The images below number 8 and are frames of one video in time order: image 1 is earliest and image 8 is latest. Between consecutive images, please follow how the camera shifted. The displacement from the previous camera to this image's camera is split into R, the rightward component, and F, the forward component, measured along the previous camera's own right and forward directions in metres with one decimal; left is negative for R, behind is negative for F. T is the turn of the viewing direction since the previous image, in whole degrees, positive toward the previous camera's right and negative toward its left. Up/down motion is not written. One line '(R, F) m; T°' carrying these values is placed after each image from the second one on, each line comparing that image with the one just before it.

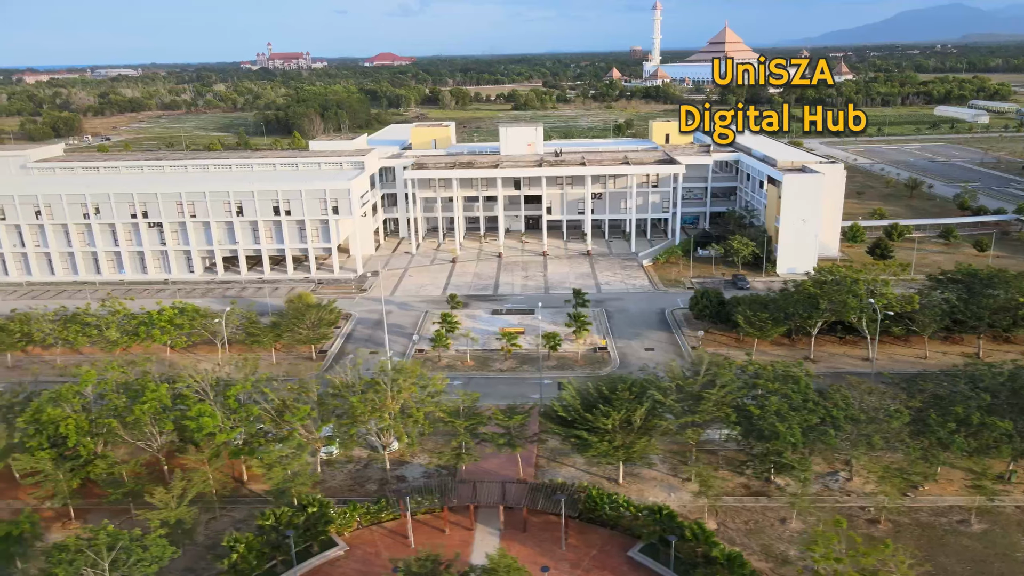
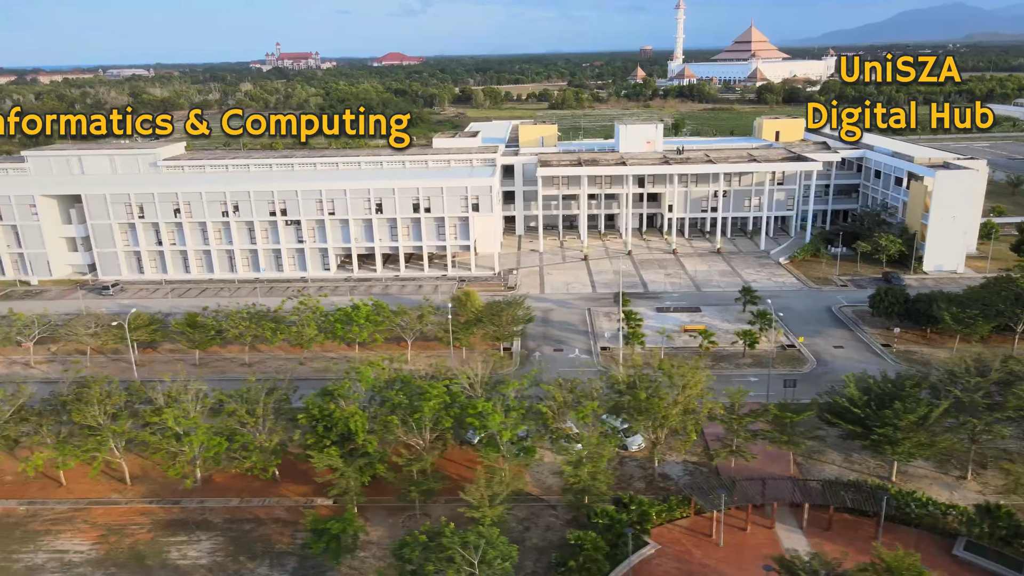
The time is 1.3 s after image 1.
(-10.5, +0.2) m; 0°
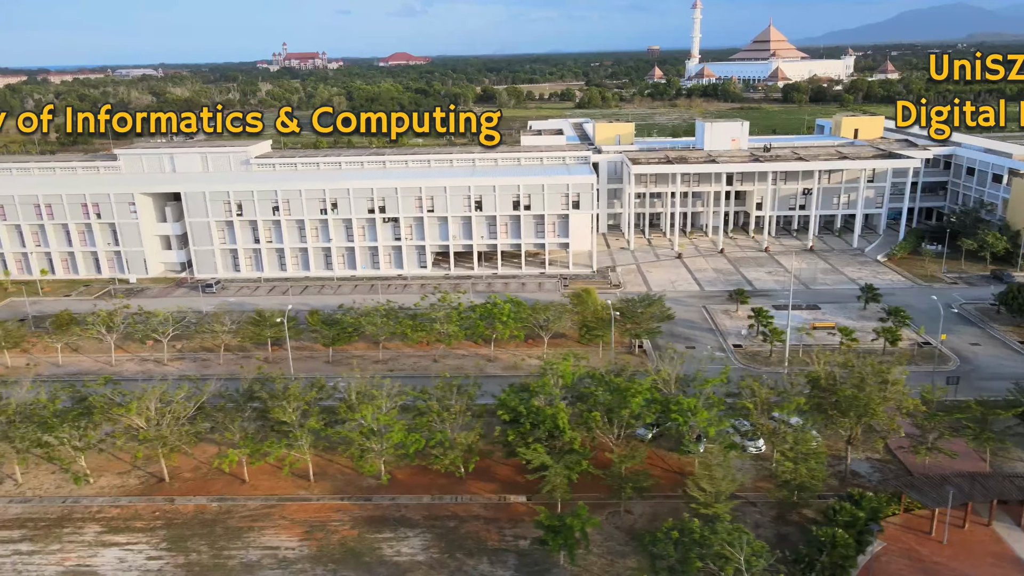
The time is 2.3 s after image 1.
(-7.4, +0.1) m; 0°
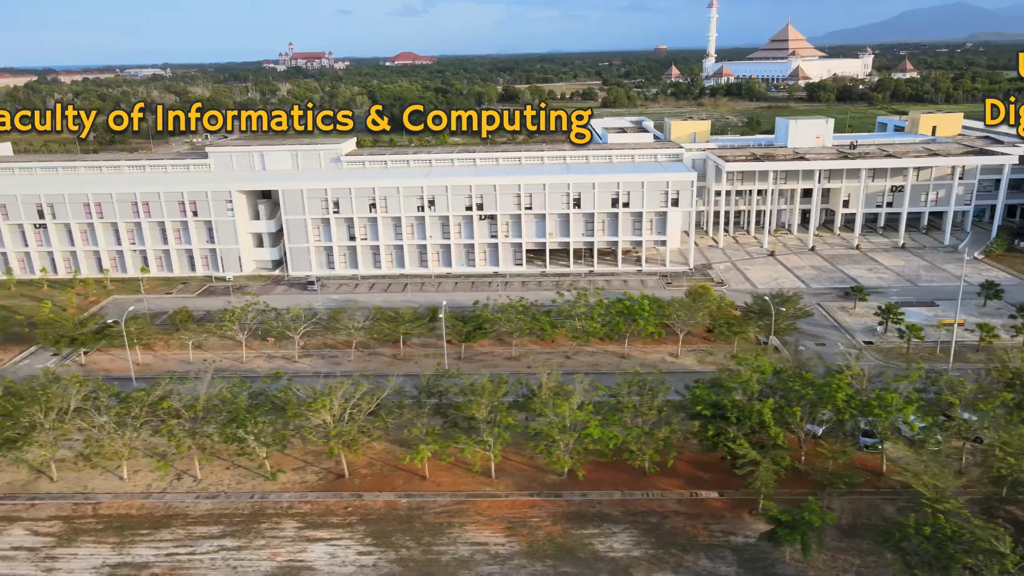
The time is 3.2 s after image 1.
(-7.3, +0.1) m; 0°
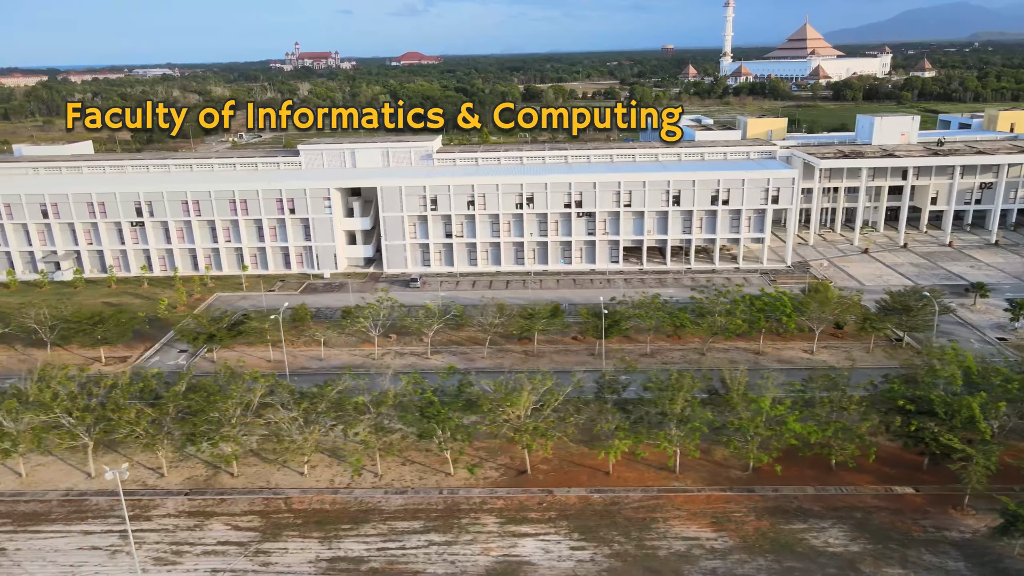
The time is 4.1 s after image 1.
(-7.4, 0.0) m; 0°
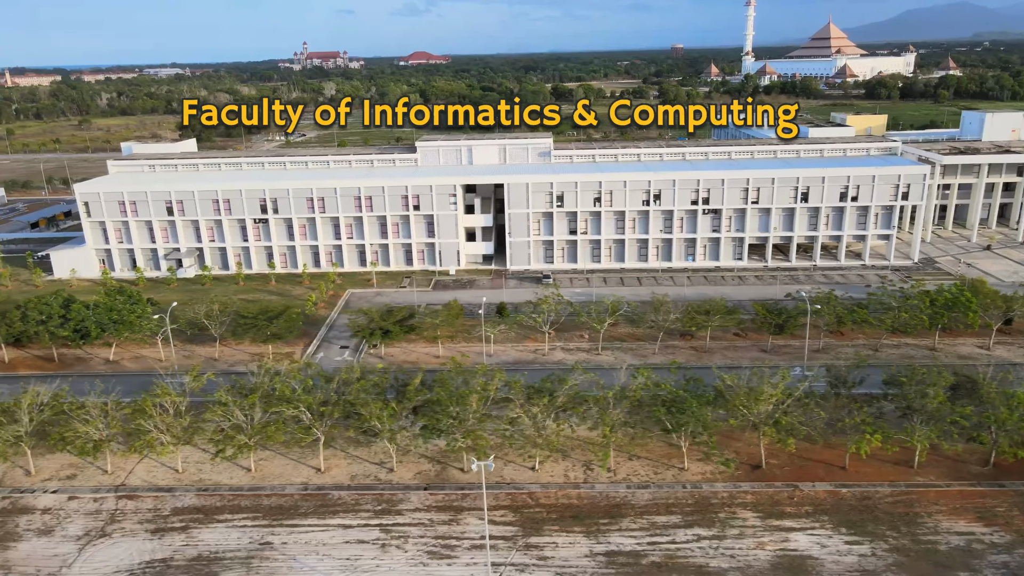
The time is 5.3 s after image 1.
(-9.5, 0.0) m; 0°
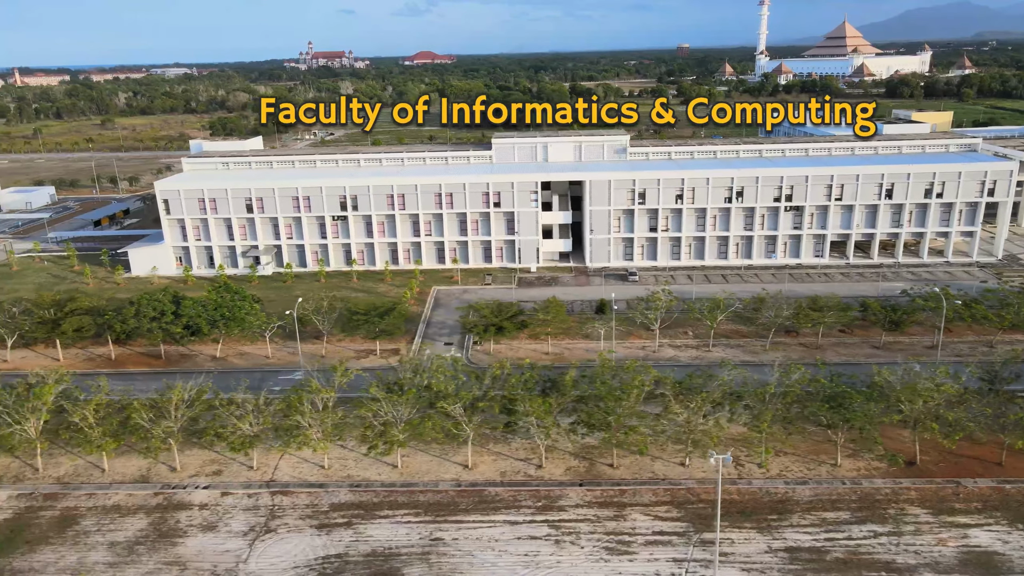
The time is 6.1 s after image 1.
(-6.1, +0.1) m; 0°
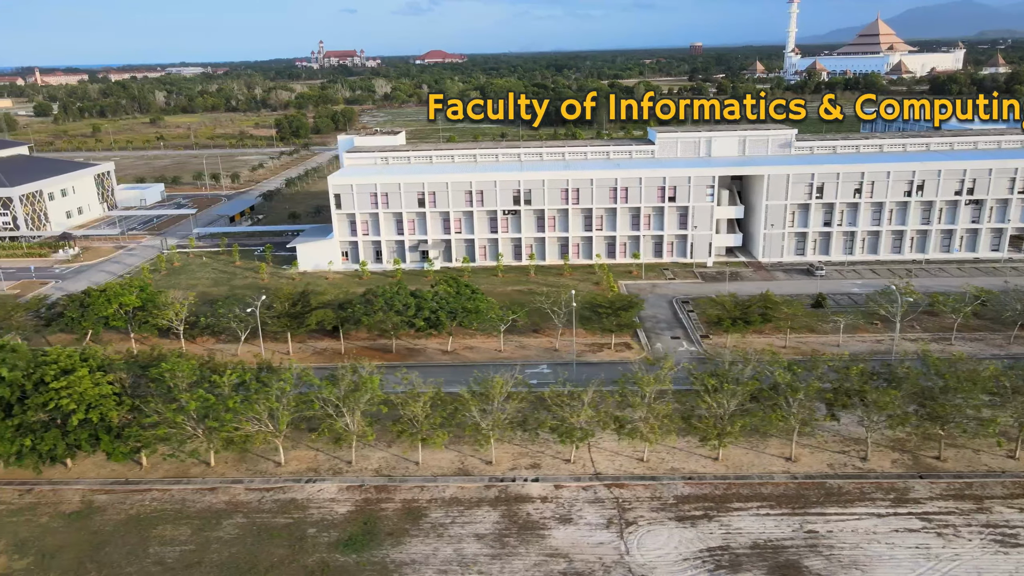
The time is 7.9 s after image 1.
(-13.2, +0.2) m; 0°
